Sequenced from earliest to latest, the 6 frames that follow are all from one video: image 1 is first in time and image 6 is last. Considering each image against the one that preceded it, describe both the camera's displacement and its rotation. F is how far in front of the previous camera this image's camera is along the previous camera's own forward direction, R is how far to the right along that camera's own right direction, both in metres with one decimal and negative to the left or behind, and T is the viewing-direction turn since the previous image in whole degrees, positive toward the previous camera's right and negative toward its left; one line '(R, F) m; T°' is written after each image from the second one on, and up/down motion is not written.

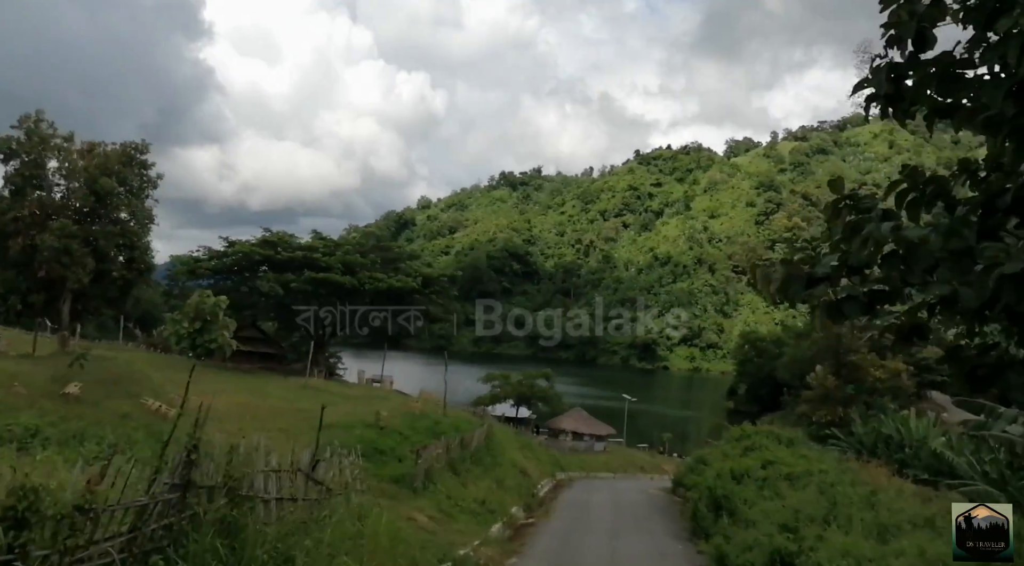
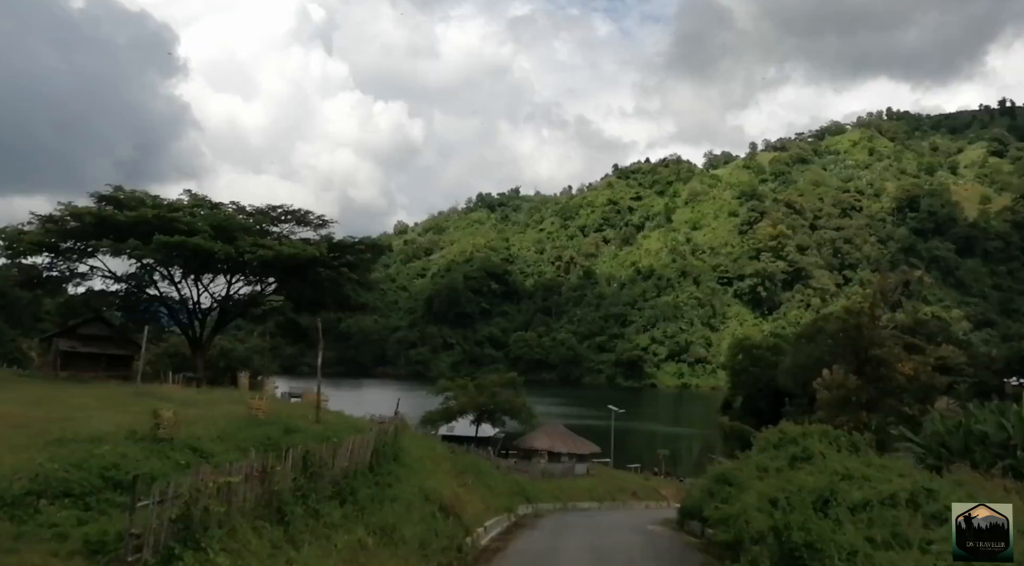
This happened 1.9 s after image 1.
(+1.2, +7.4) m; +1°
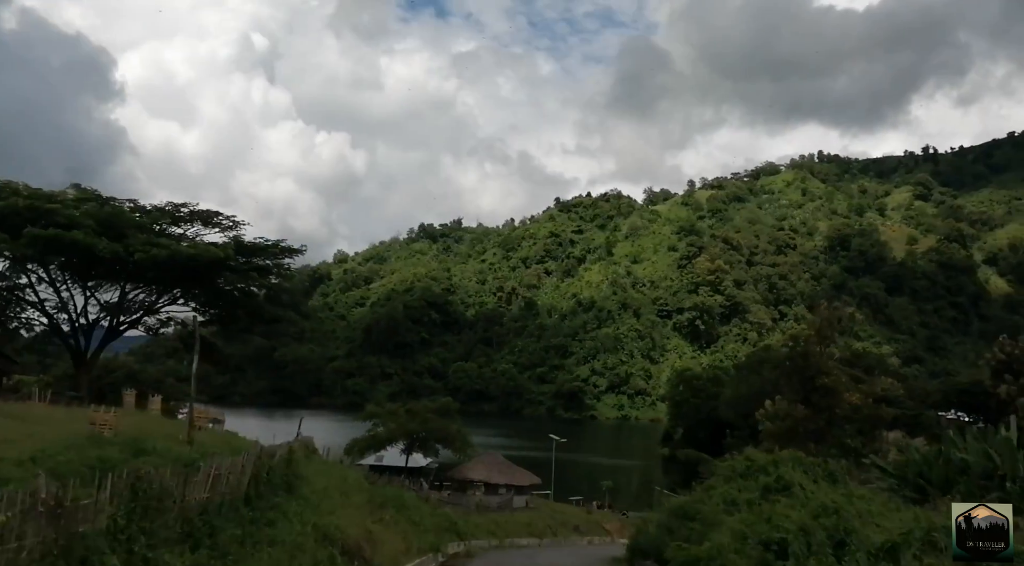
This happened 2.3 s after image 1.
(+0.2, +2.2) m; +4°
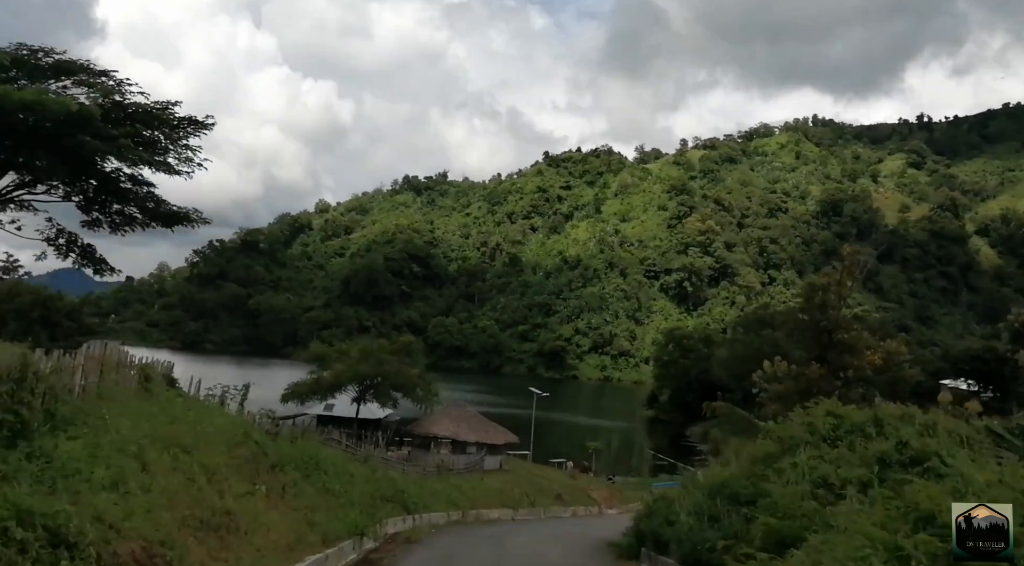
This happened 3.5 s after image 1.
(+0.2, +4.9) m; +1°
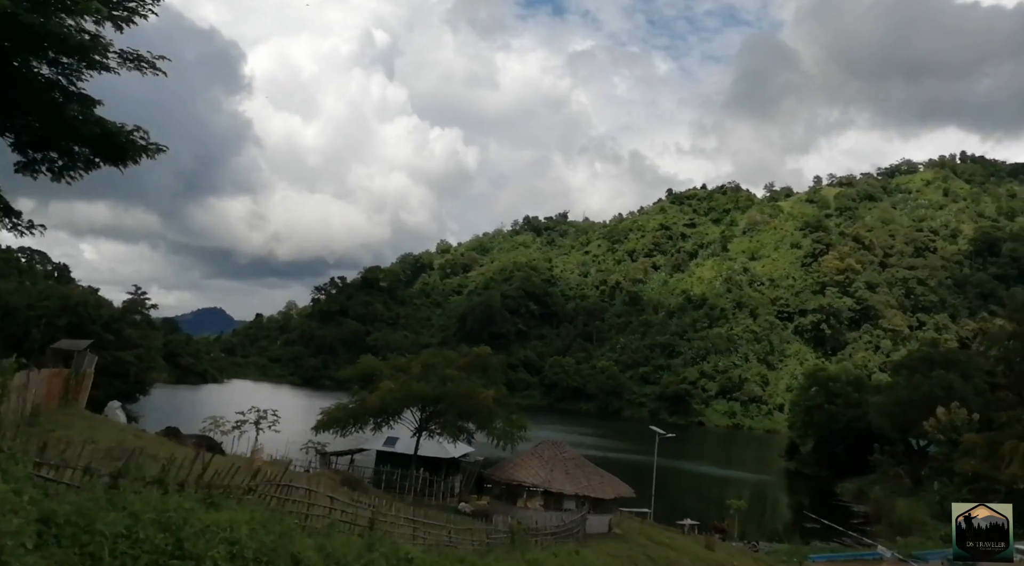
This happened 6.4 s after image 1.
(+0.2, +6.2) m; -9°
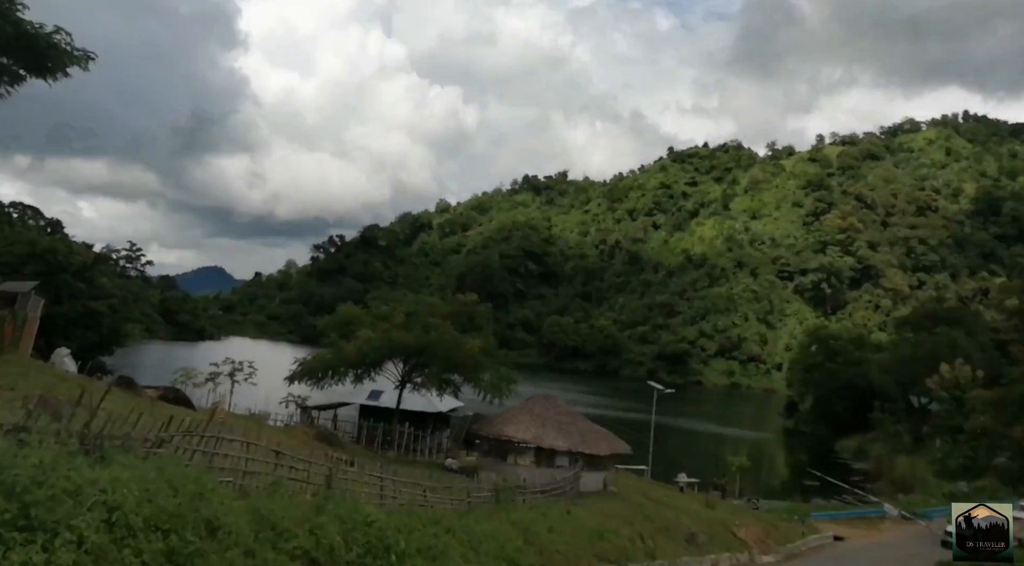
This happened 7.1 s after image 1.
(+0.2, +1.3) m; 0°
